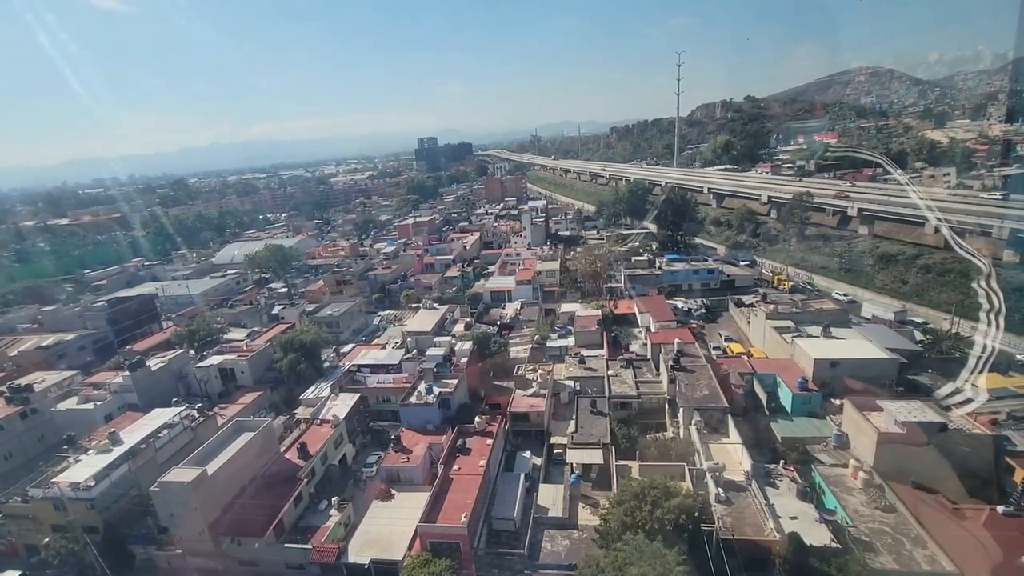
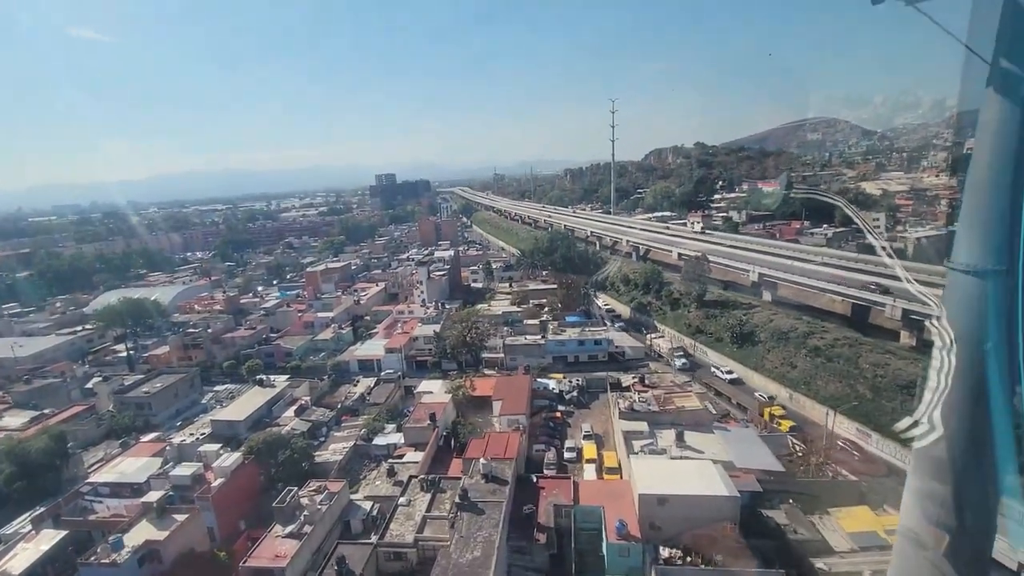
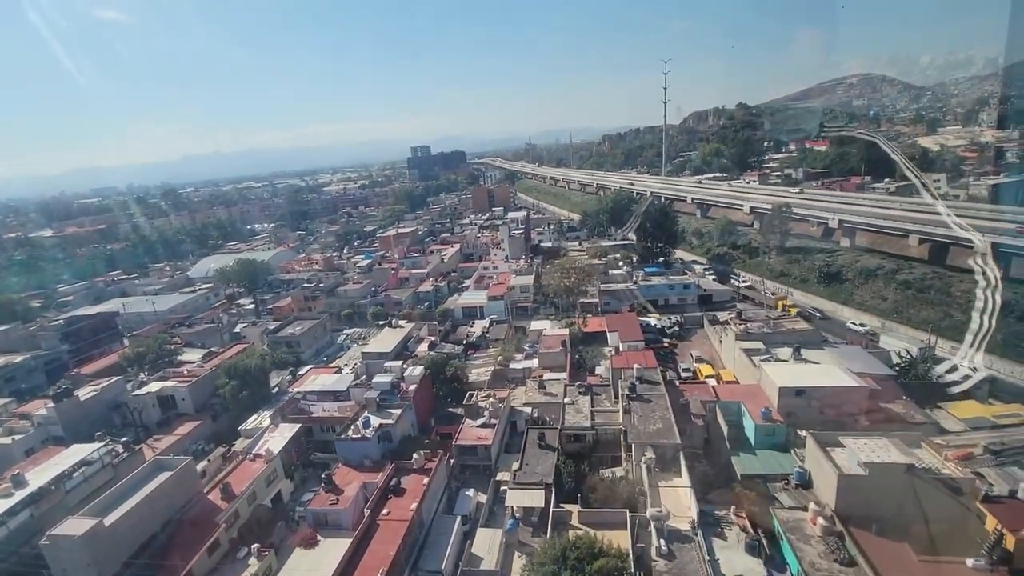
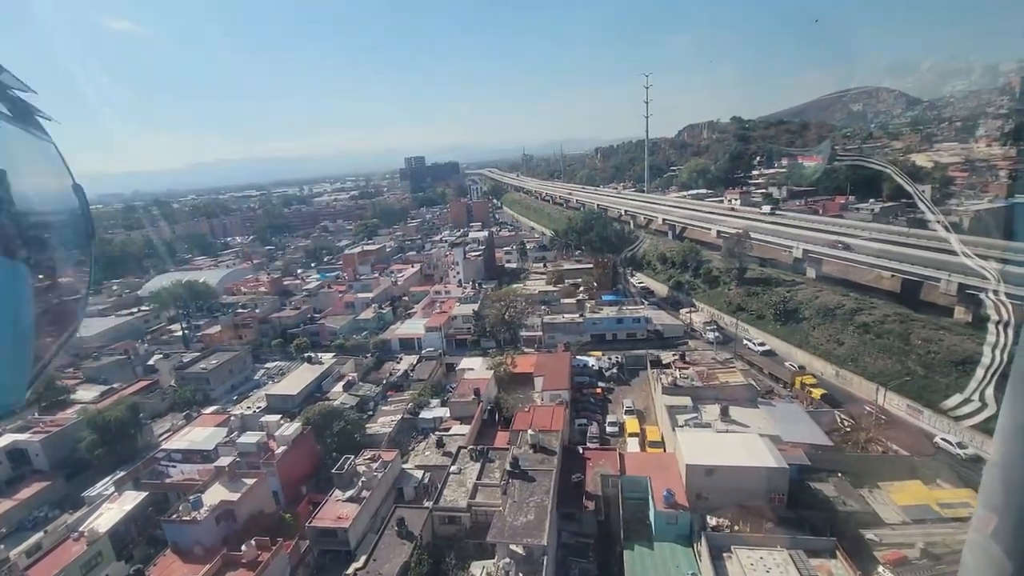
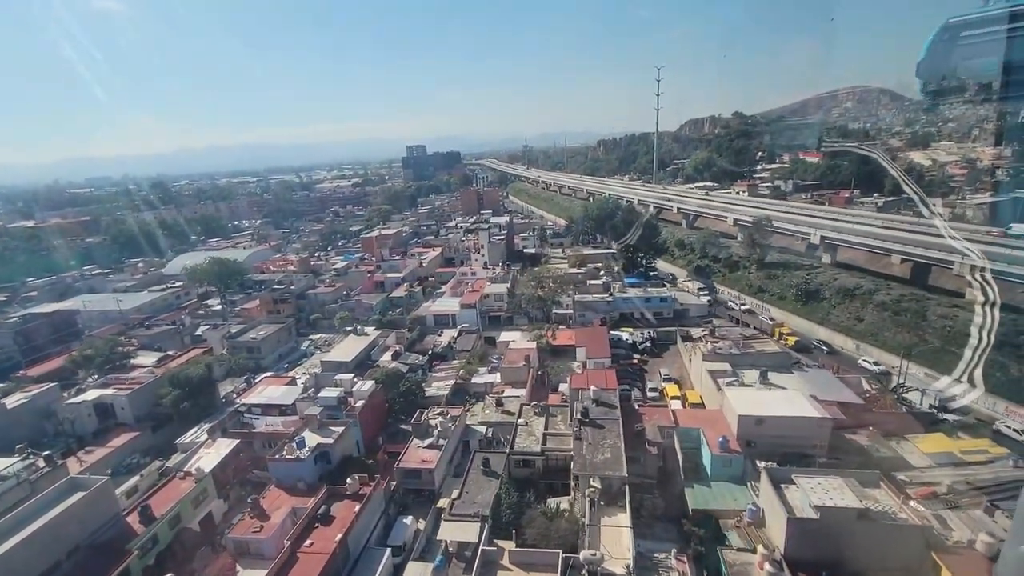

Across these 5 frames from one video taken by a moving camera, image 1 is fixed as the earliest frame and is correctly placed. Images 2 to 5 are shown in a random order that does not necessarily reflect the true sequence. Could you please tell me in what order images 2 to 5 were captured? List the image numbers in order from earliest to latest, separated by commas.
3, 5, 4, 2
